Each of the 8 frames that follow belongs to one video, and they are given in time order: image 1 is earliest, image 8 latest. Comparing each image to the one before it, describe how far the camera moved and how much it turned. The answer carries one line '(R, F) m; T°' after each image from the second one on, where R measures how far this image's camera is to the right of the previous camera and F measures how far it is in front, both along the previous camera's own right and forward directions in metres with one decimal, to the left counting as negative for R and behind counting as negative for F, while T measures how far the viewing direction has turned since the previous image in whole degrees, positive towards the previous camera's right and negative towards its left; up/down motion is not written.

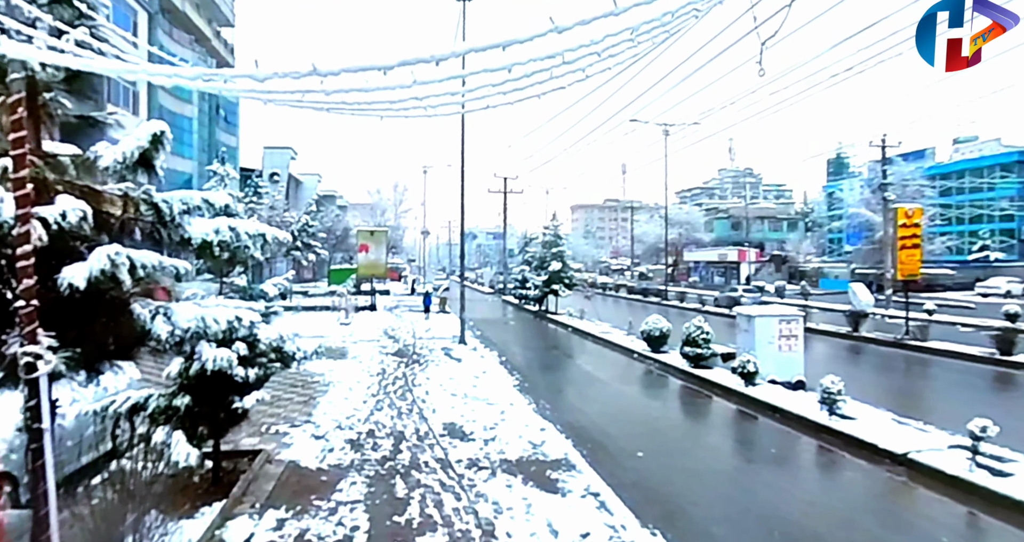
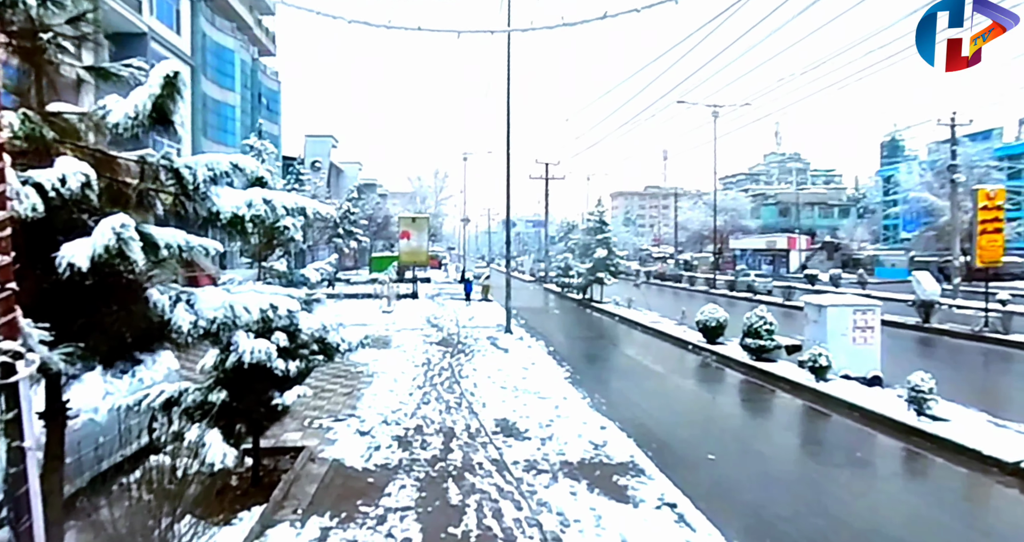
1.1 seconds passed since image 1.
(-0.3, +0.7) m; -4°
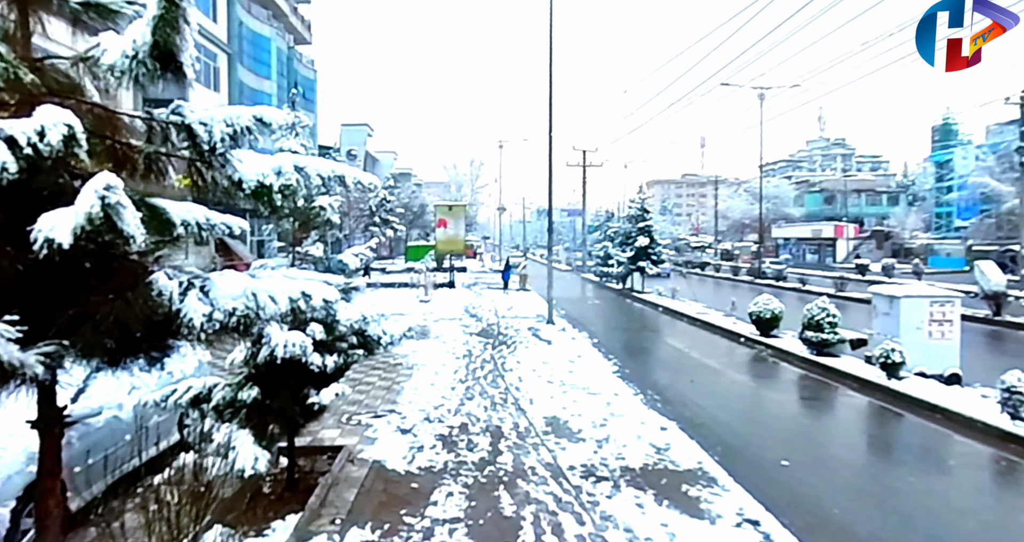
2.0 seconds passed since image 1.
(-0.2, +0.6) m; -4°
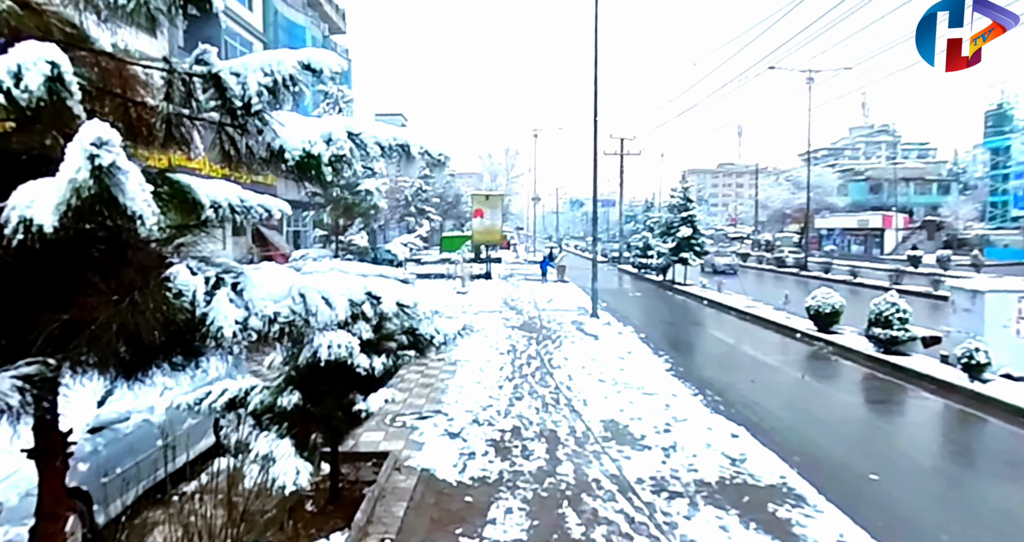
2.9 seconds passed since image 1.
(-0.3, +0.6) m; -3°
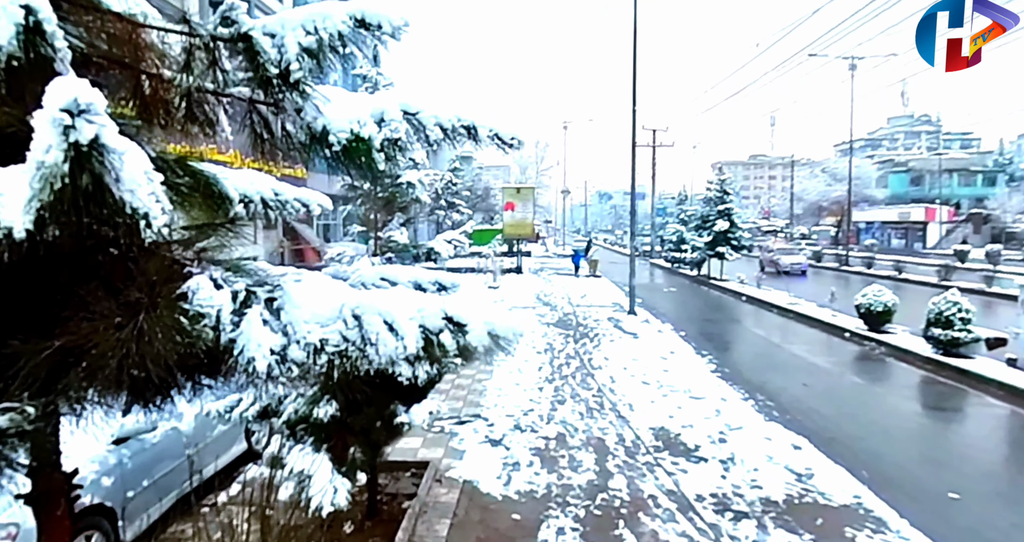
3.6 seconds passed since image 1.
(-0.2, +0.4) m; -3°
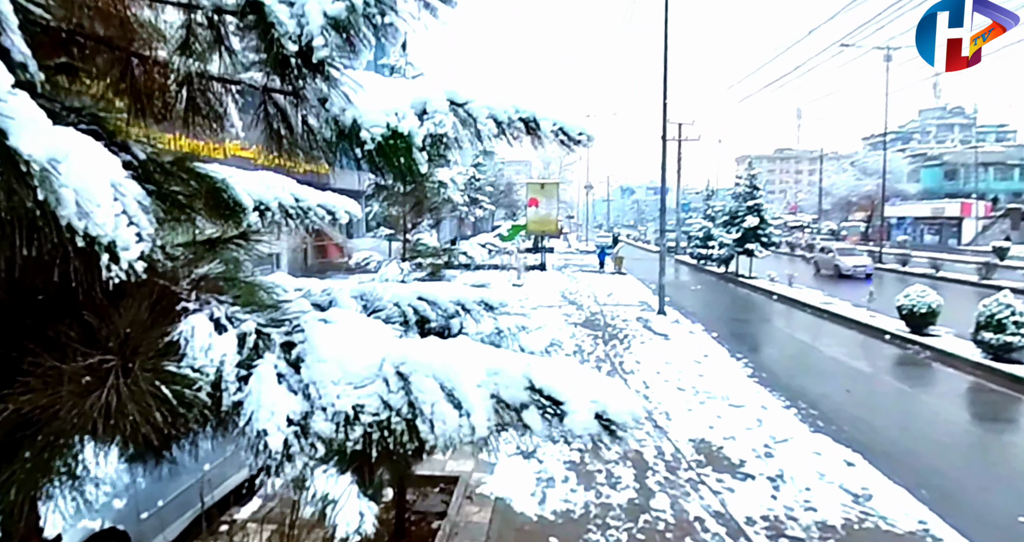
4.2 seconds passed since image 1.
(-0.1, +0.3) m; -2°
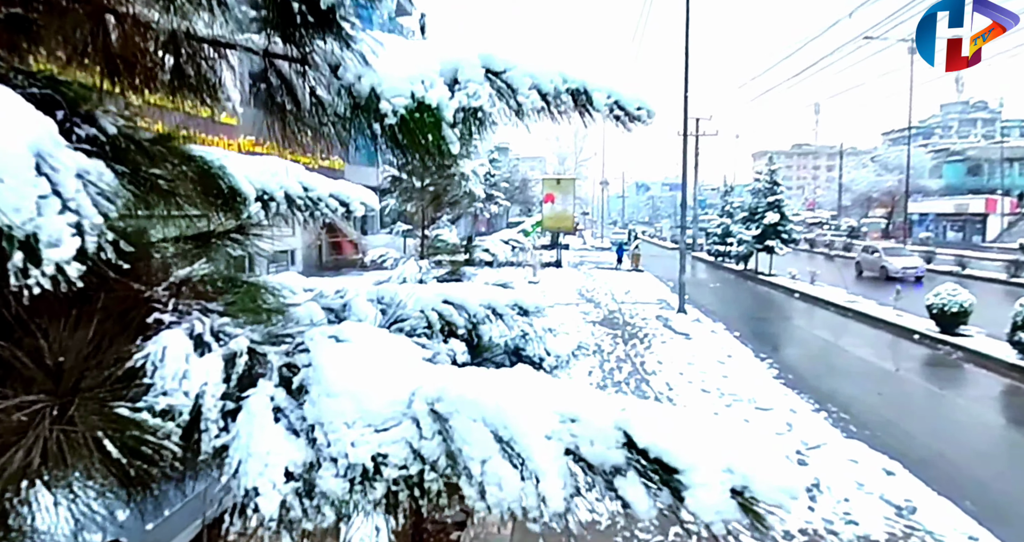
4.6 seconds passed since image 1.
(-0.1, +0.2) m; -1°
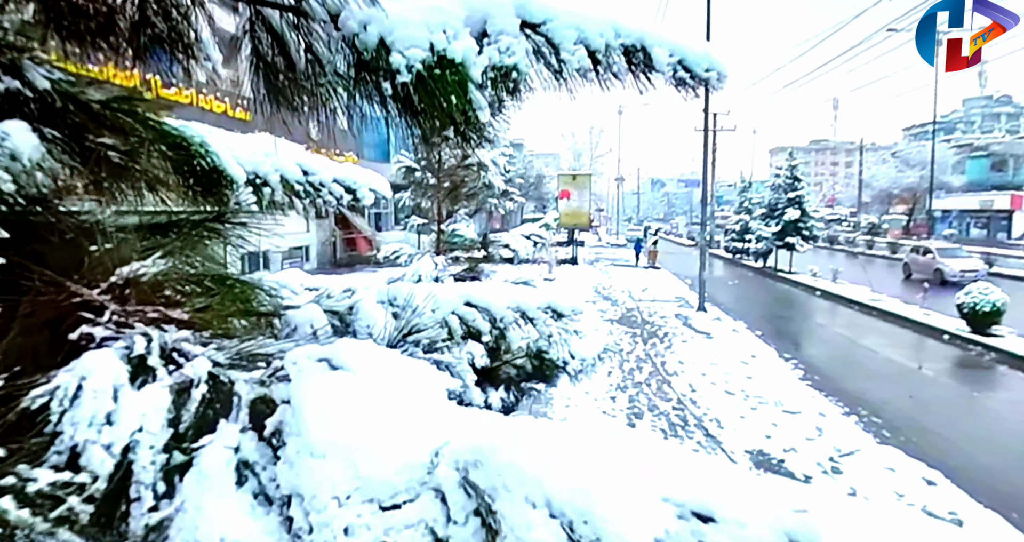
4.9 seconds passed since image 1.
(0.0, +0.2) m; -1°
